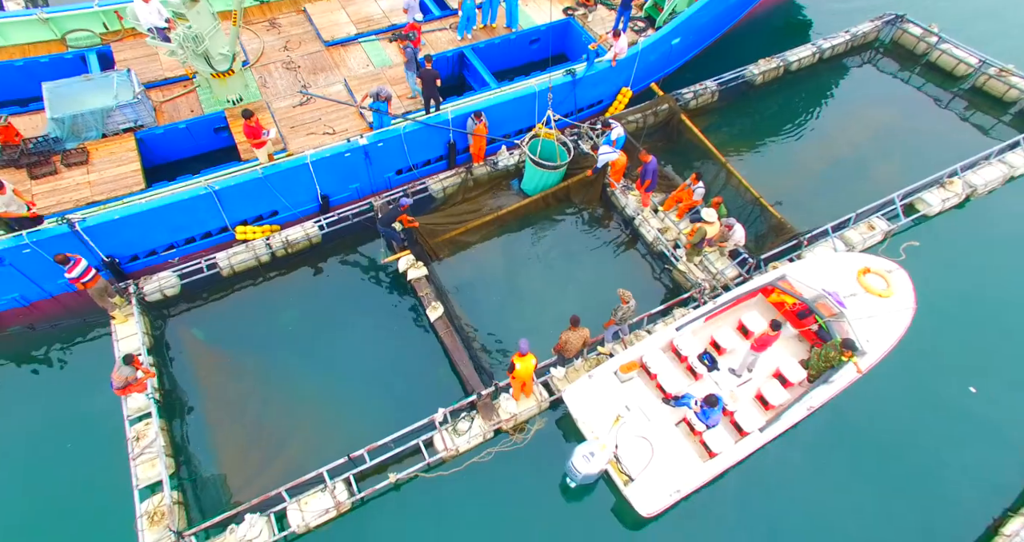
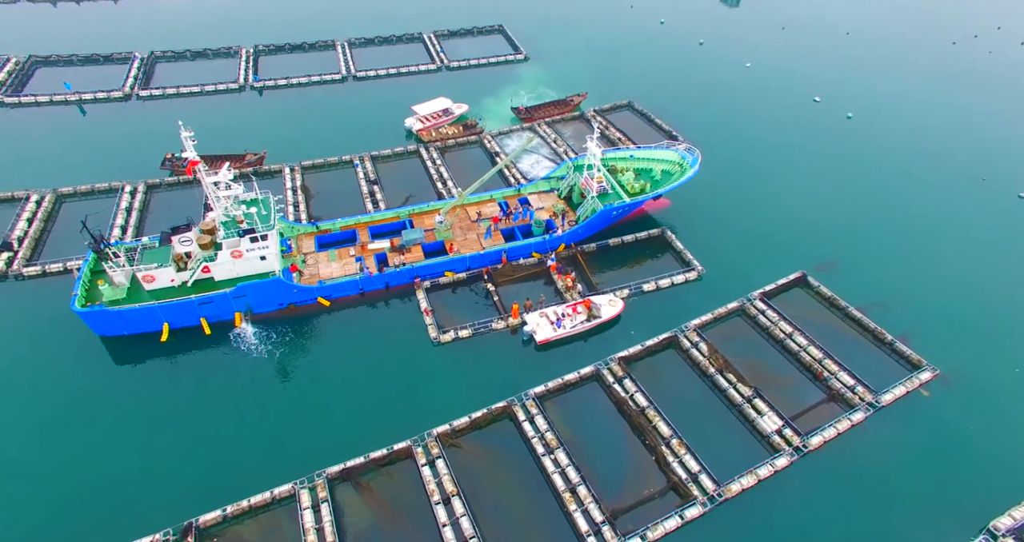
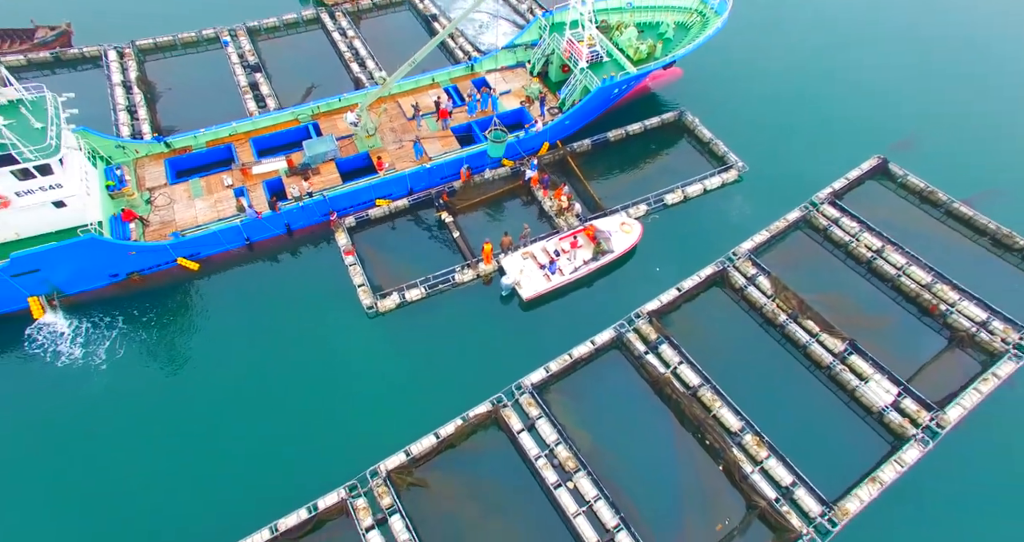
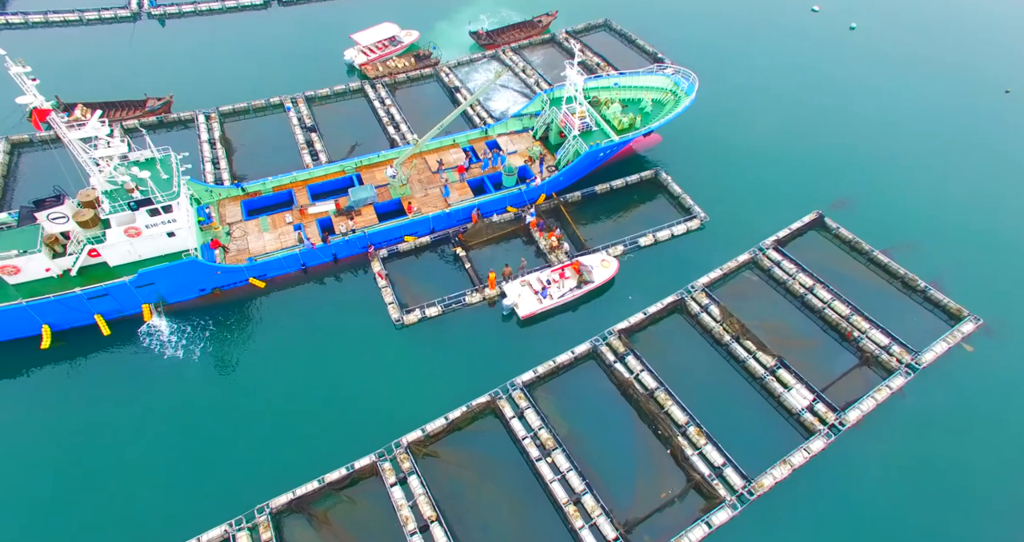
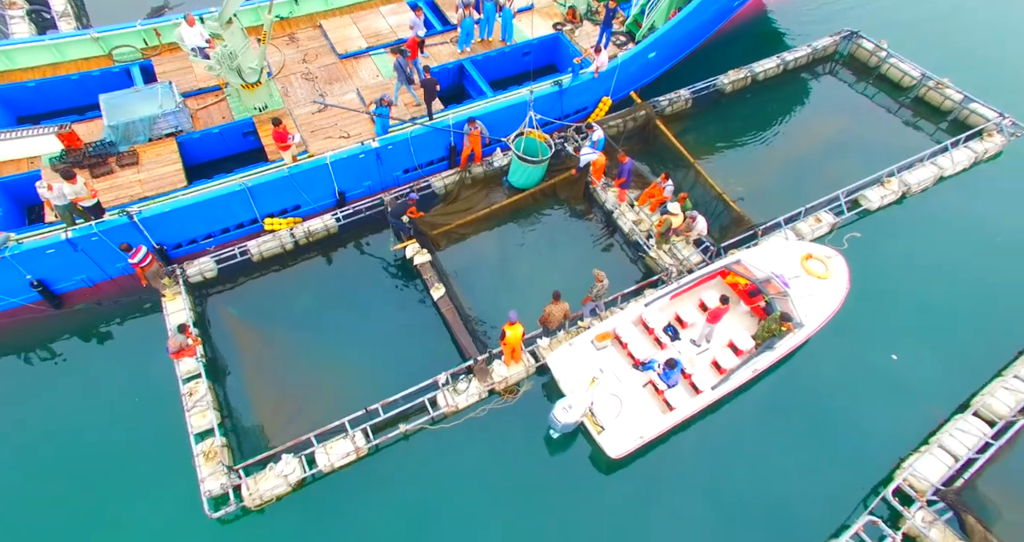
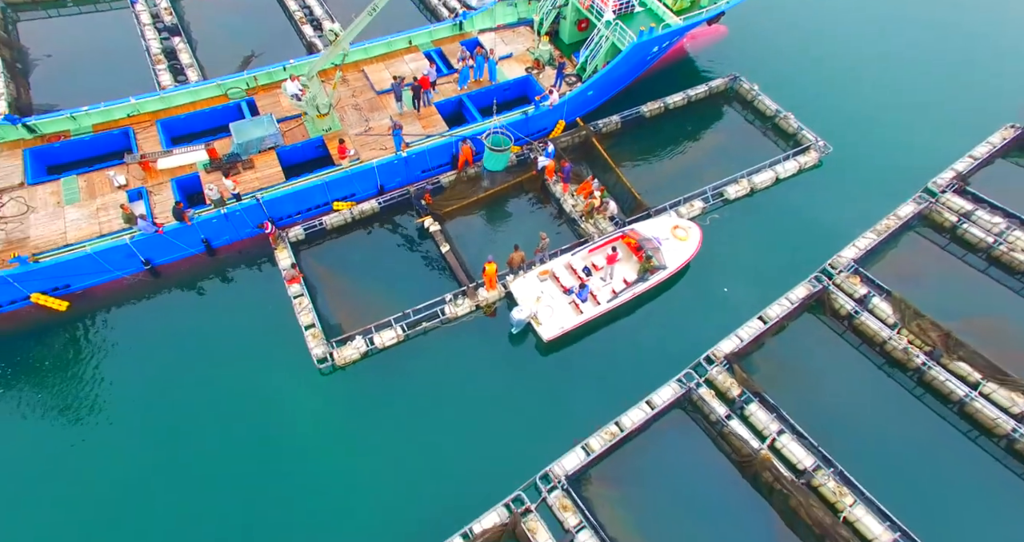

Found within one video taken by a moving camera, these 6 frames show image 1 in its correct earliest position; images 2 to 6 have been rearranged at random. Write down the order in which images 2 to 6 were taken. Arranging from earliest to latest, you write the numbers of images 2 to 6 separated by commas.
5, 6, 3, 4, 2
